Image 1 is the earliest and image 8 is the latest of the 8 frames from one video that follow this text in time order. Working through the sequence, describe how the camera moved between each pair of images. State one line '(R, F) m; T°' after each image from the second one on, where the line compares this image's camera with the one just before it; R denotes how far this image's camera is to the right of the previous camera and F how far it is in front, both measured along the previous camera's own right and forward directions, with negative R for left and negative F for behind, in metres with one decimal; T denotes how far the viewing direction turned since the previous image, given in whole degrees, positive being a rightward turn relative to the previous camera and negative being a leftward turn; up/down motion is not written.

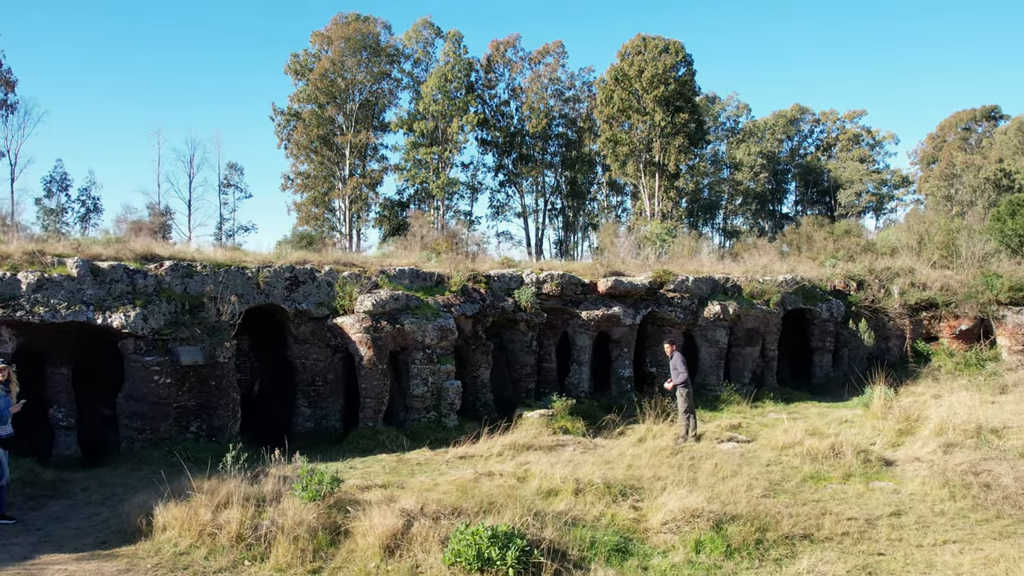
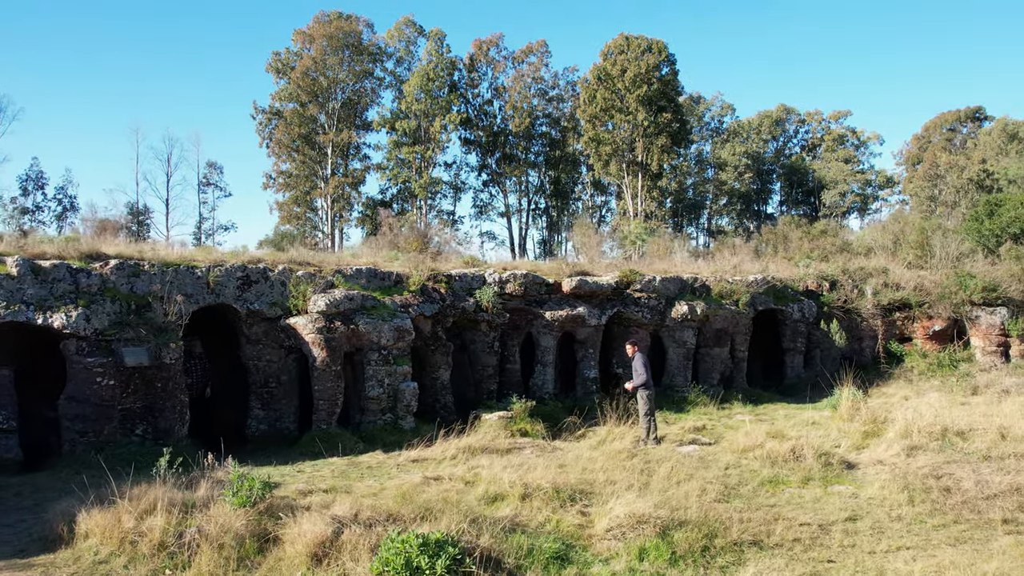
(+0.3, +0.2) m; 0°
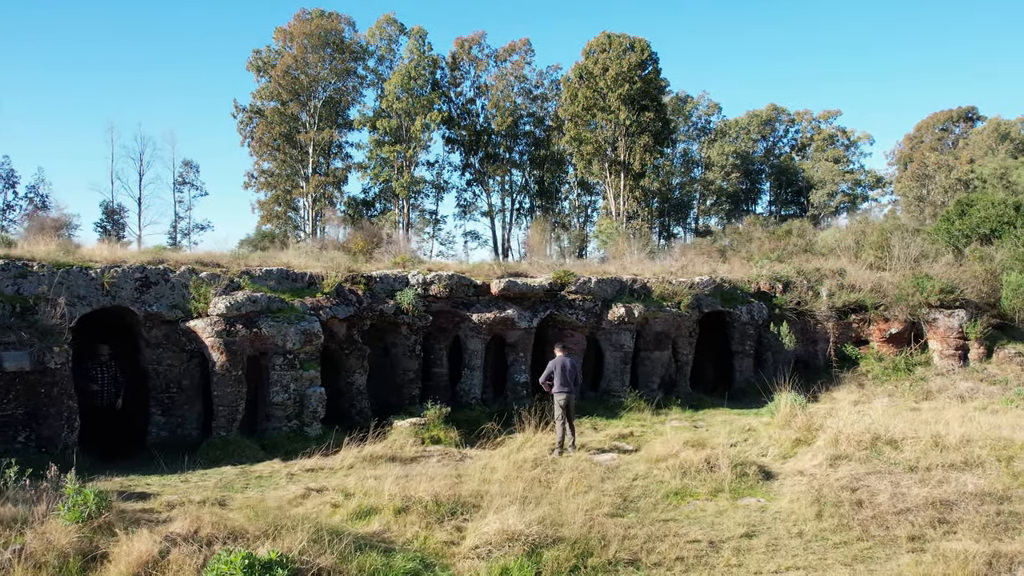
(+0.9, +0.4) m; 0°
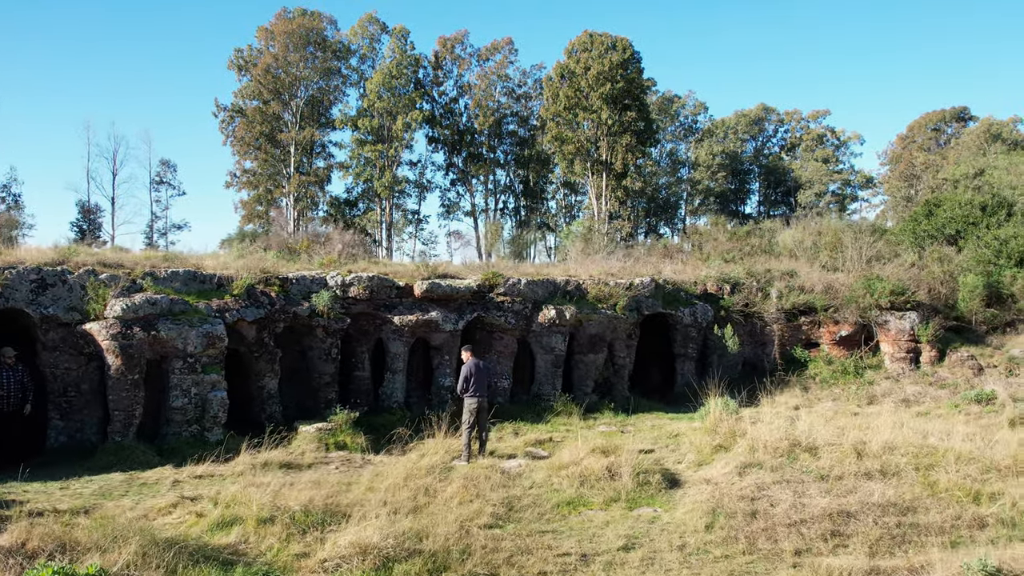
(+1.0, +0.2) m; 0°
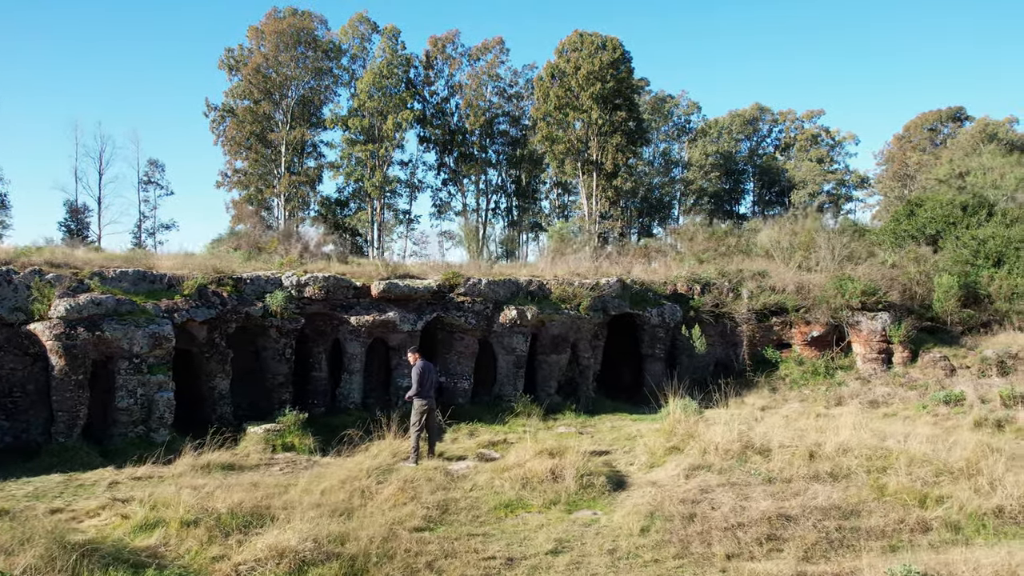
(+0.5, +0.1) m; 0°
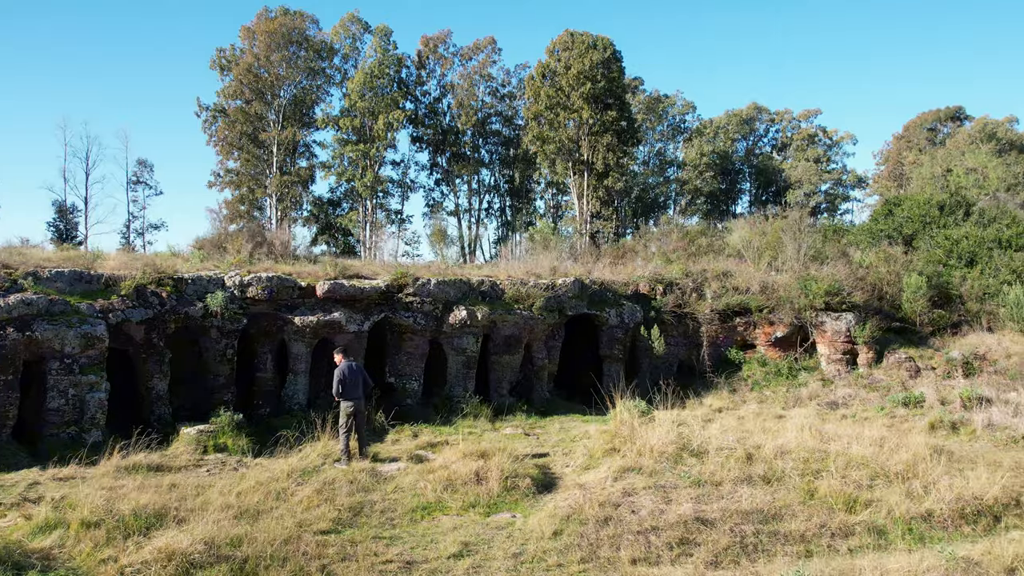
(+0.7, +0.1) m; -1°
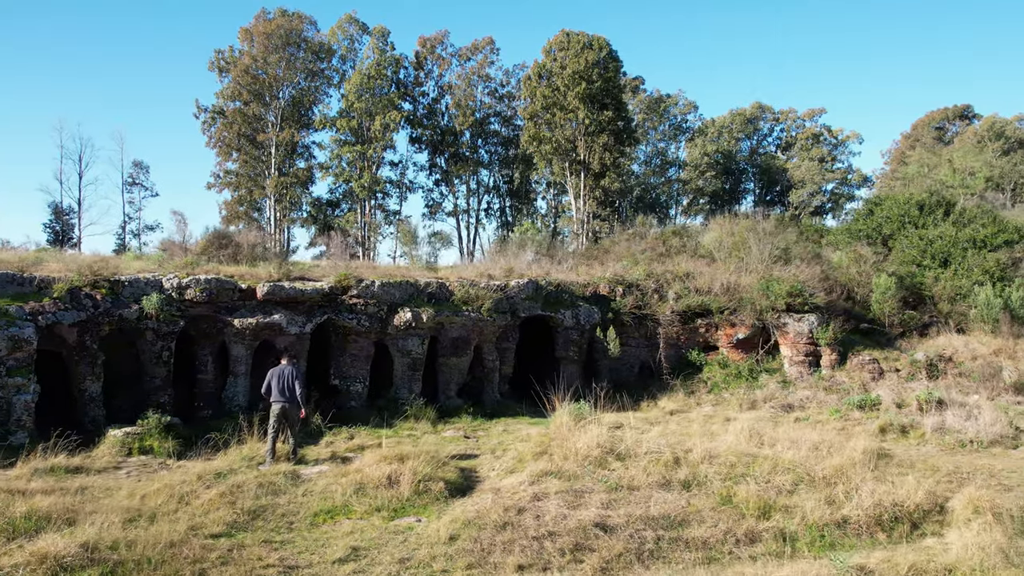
(+0.9, +0.1) m; -1°
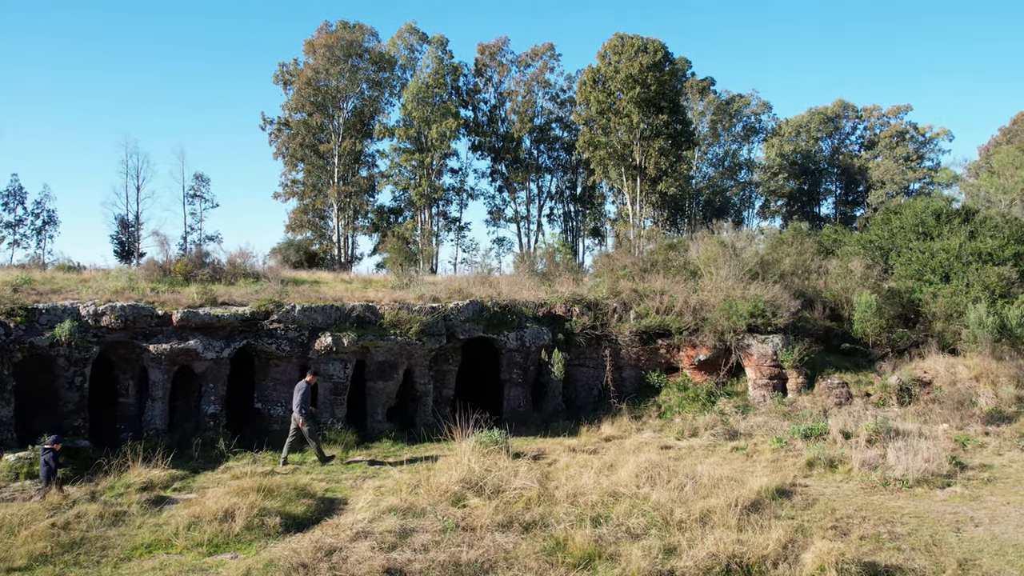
(+2.4, +0.3) m; -7°
